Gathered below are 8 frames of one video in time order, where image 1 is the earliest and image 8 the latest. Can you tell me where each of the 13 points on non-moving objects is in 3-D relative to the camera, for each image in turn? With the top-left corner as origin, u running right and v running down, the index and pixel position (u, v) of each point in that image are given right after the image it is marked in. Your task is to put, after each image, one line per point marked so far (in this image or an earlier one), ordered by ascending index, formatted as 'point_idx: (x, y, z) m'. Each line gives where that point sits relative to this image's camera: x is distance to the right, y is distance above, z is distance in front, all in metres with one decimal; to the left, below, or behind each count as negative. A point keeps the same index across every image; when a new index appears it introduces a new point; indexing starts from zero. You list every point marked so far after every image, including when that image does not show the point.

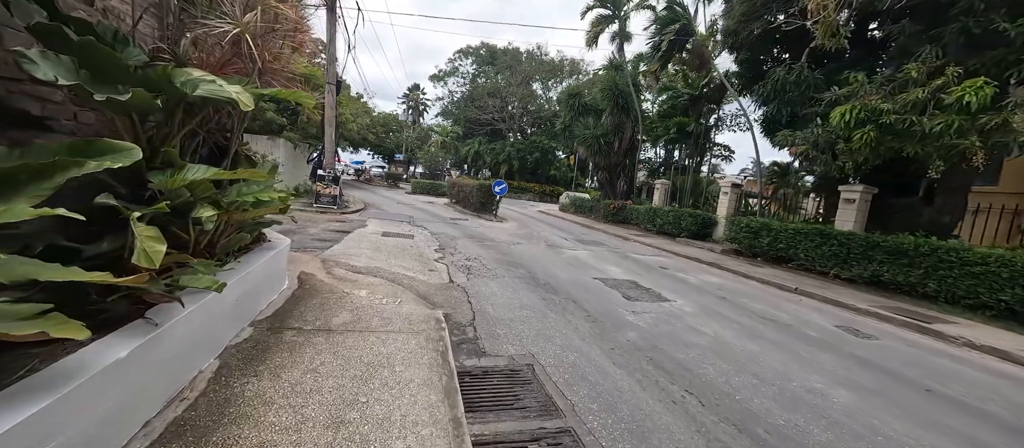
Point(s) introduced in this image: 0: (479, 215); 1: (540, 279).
0: (-1.5, +0.4, +18.5) m
1: (+0.5, -1.0, +7.2) m
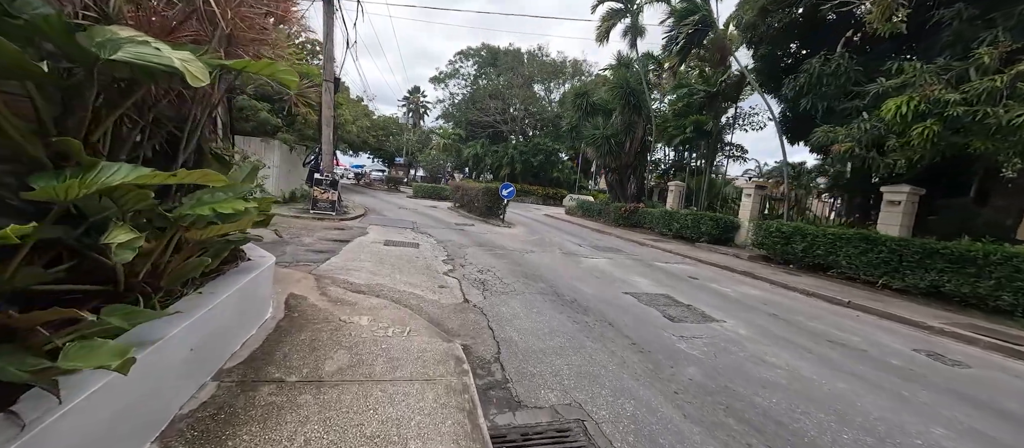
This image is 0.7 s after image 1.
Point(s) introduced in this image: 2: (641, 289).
0: (-1.1, +0.2, +17.6) m
1: (+0.8, -1.1, +6.3) m
2: (+2.3, -1.2, +7.3) m
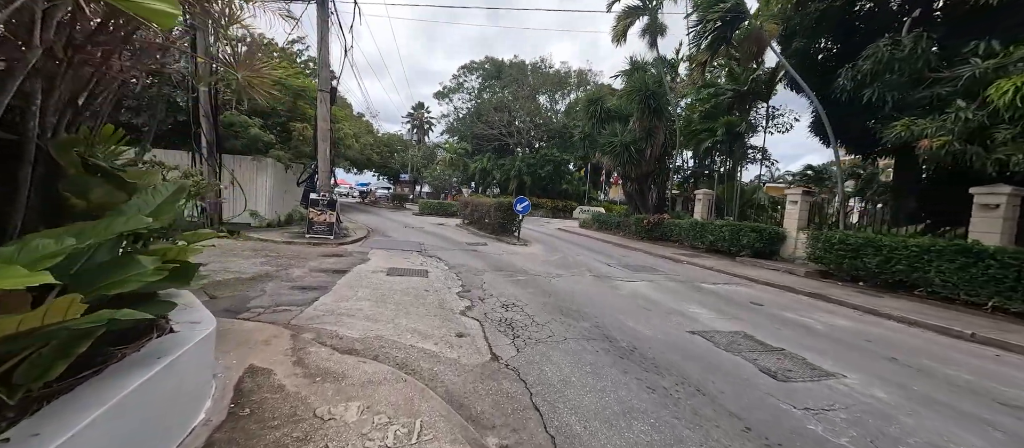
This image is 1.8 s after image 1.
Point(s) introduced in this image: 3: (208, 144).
0: (-0.5, -0.5, +16.2) m
1: (+1.3, -1.4, +4.9) m
2: (+2.8, -1.4, +5.8) m
3: (-8.4, +2.2, +11.4) m
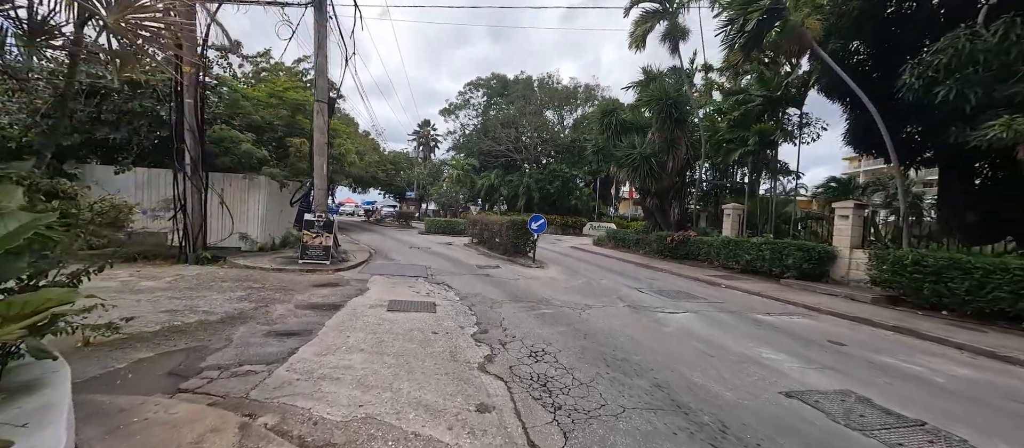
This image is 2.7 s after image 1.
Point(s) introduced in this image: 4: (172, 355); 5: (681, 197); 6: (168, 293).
0: (0.0, -1.3, +14.9) m
1: (+1.6, -1.7, +3.6) m
2: (+3.1, -1.7, +4.4) m
3: (-8.0, +1.6, +10.3) m
4: (-3.6, -1.4, +4.3) m
5: (+7.5, +1.2, +18.1) m
6: (-5.8, -1.2, +6.9) m
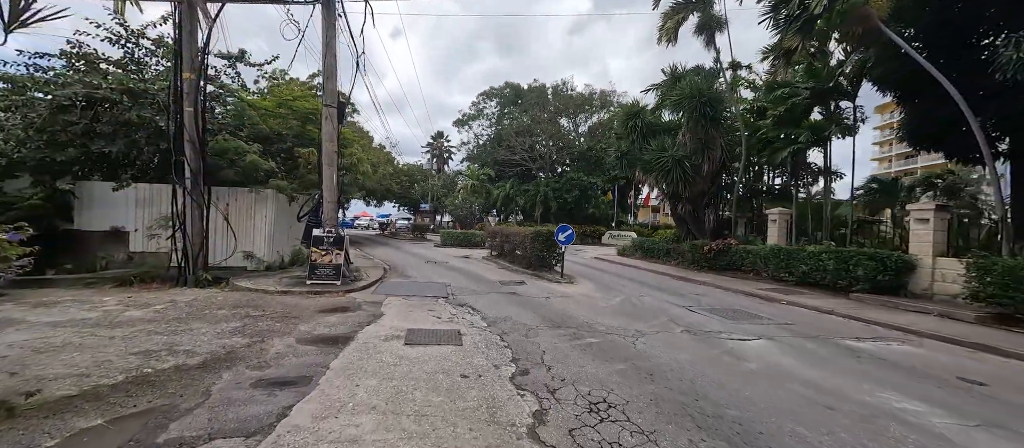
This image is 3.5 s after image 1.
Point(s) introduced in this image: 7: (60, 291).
0: (+0.8, -1.6, +13.8) m
1: (+2.1, -1.7, +2.3) m
2: (+3.6, -1.8, +3.2) m
3: (-7.4, +1.1, +9.5) m
4: (-3.1, -1.6, +3.3) m
5: (+8.4, +0.9, +16.7) m
6: (-5.2, -1.5, +5.9) m
7: (-9.6, -1.4, +8.7) m
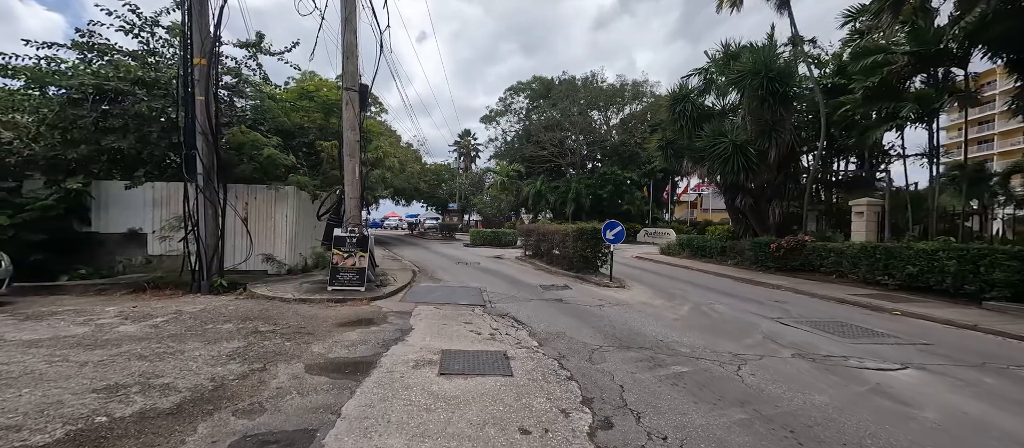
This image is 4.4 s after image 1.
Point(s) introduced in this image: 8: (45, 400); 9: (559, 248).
0: (+2.0, -1.5, +12.3) m
1: (+2.6, -1.7, +0.9) m
2: (+4.2, -1.7, +1.6) m
3: (-6.5, +1.1, +8.6) m
4: (-2.5, -1.6, +2.1) m
5: (+9.8, +1.1, +14.8) m
6: (-4.5, -1.5, +4.9) m
7: (-8.7, -1.5, +8.0) m
8: (-3.9, -1.5, +3.5) m
9: (+1.6, -0.8, +14.1) m
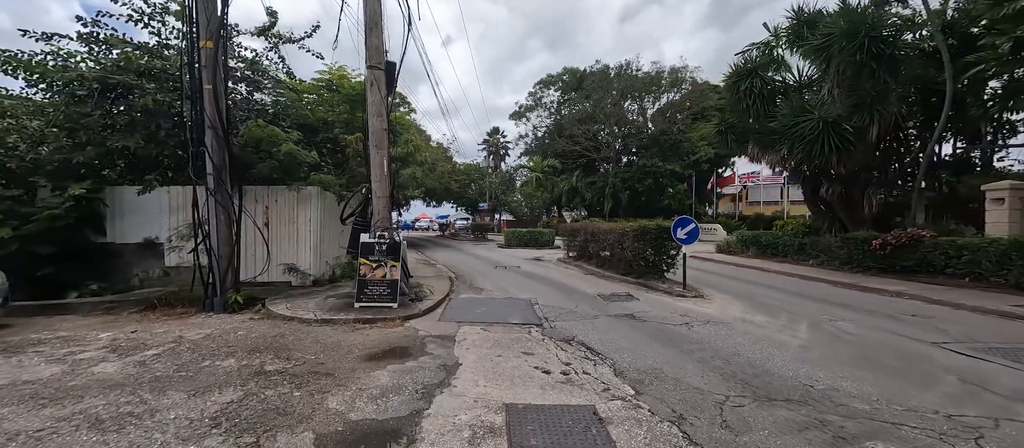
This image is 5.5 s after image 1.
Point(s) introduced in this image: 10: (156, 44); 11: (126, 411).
0: (+3.4, -1.5, +10.6) m
1: (+3.1, -1.6, -0.9) m
2: (+4.7, -1.6, -0.3) m
3: (-5.4, +1.0, +7.5) m
4: (-1.9, -1.7, +0.7) m
5: (+11.2, +1.3, +12.5) m
6: (-3.6, -1.6, +3.6) m
7: (-7.6, -1.7, +7.1) m
8: (-3.2, -1.6, +2.2) m
9: (+3.1, -0.7, +12.3) m
10: (-8.0, +4.1, +9.3) m
11: (-3.3, -1.6, +3.6) m
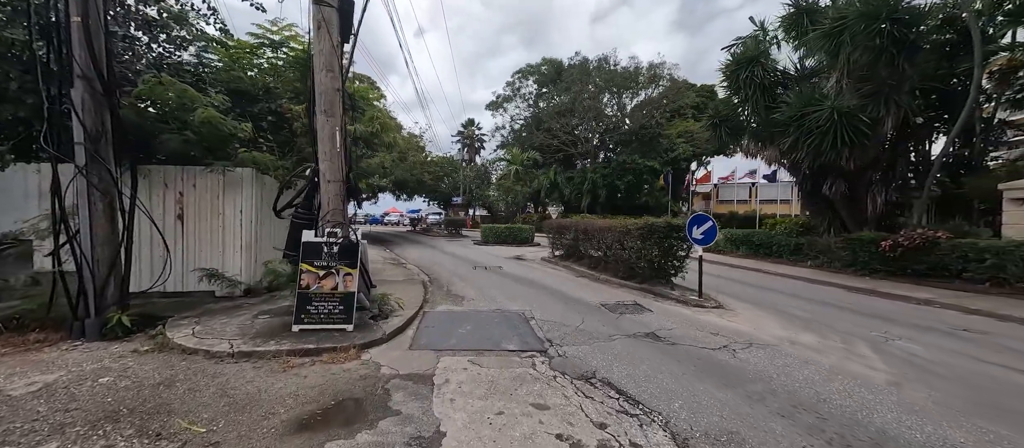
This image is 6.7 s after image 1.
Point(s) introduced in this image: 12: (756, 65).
0: (+3.1, -1.4, +9.1) m
1: (+3.6, -1.7, -2.4) m
2: (+5.2, -1.7, -1.6) m
3: (-5.5, +1.1, +5.4) m
4: (-1.5, -1.6, -1.1) m
5: (+10.8, +1.3, +11.5) m
6: (-3.4, -1.5, +1.7) m
7: (-7.7, -1.5, +4.8) m
8: (-2.9, -1.5, +0.3) m
9: (+2.6, -0.6, +10.8) m
10: (-8.2, +4.2, +7.0) m
11: (-3.2, -1.5, +1.7) m
12: (+8.6, +5.6, +14.4) m
